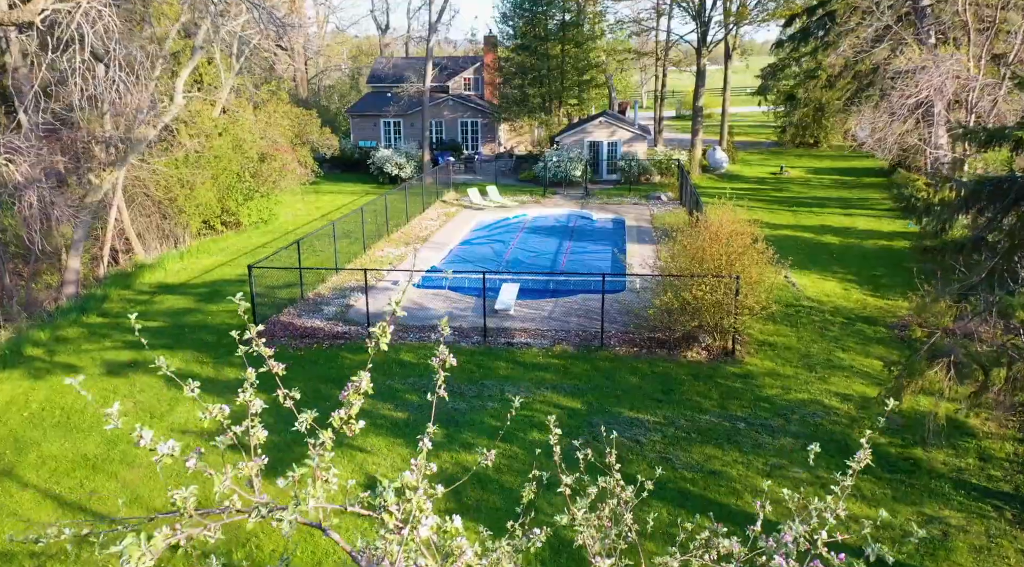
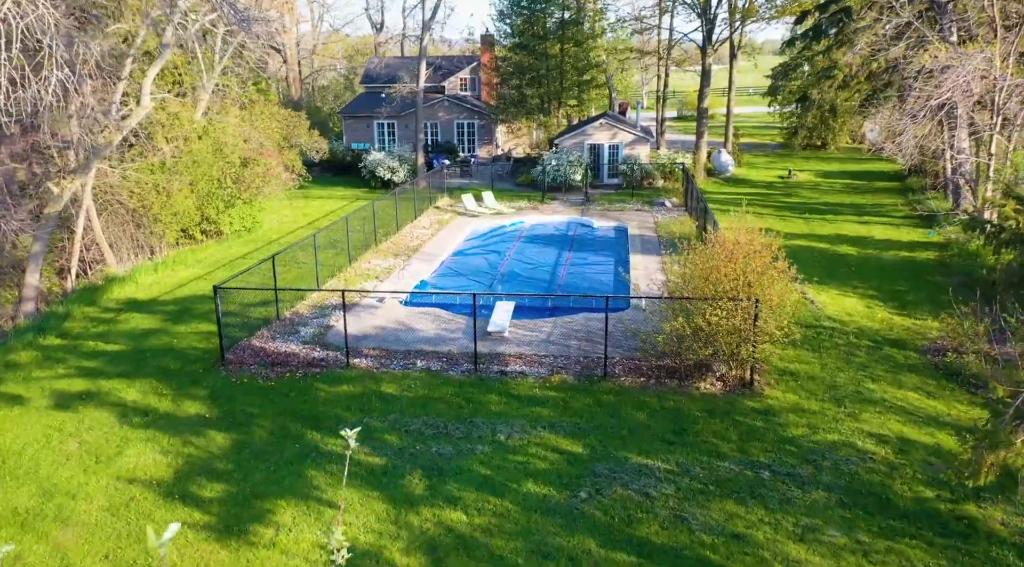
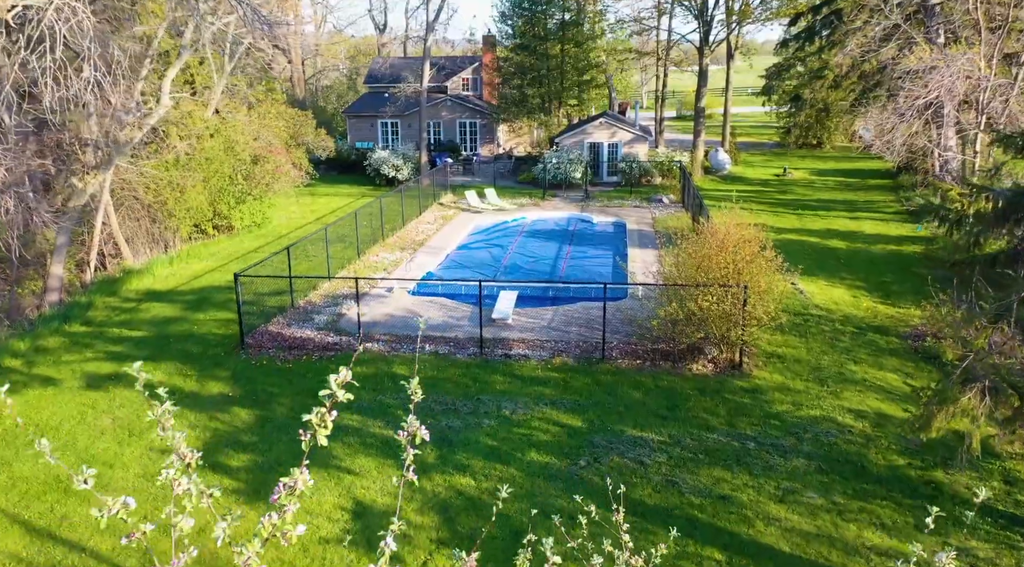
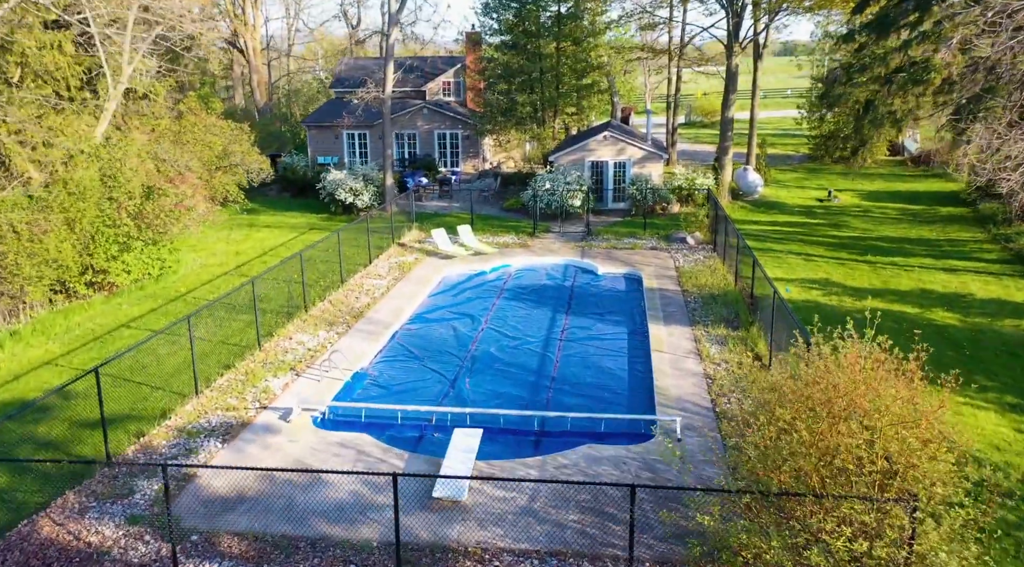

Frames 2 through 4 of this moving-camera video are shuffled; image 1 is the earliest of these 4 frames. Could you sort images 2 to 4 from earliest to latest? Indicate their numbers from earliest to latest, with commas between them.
3, 2, 4
